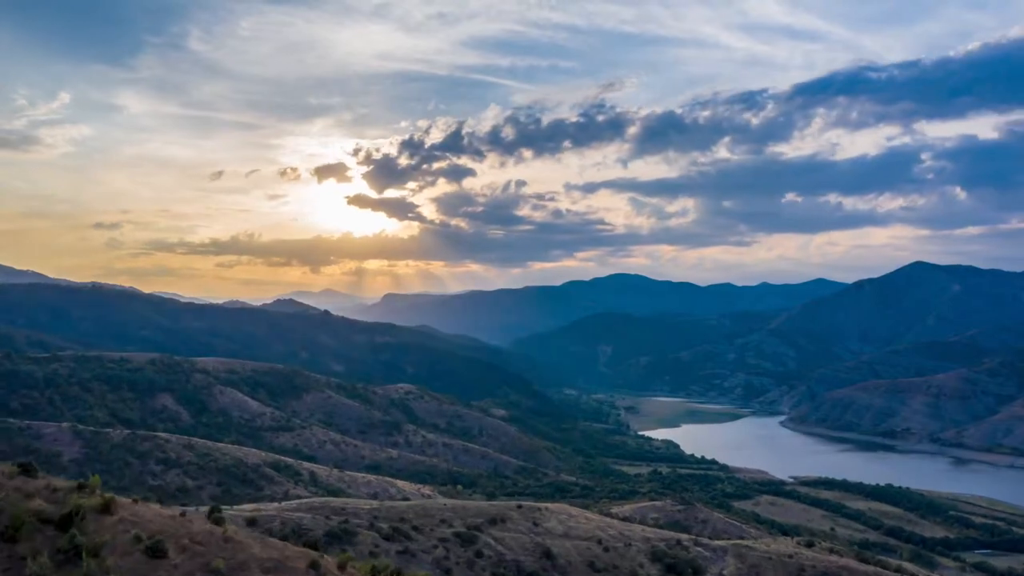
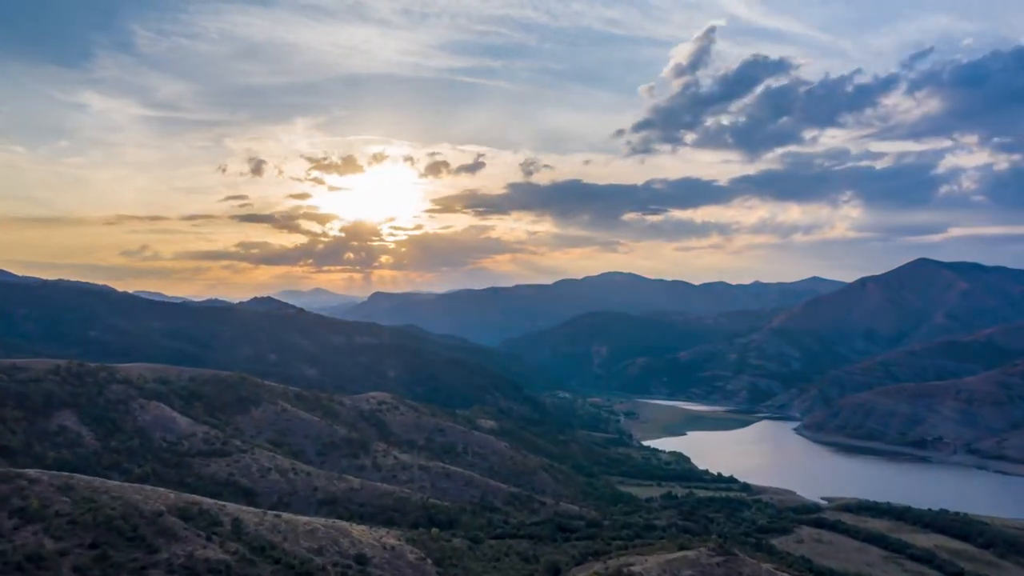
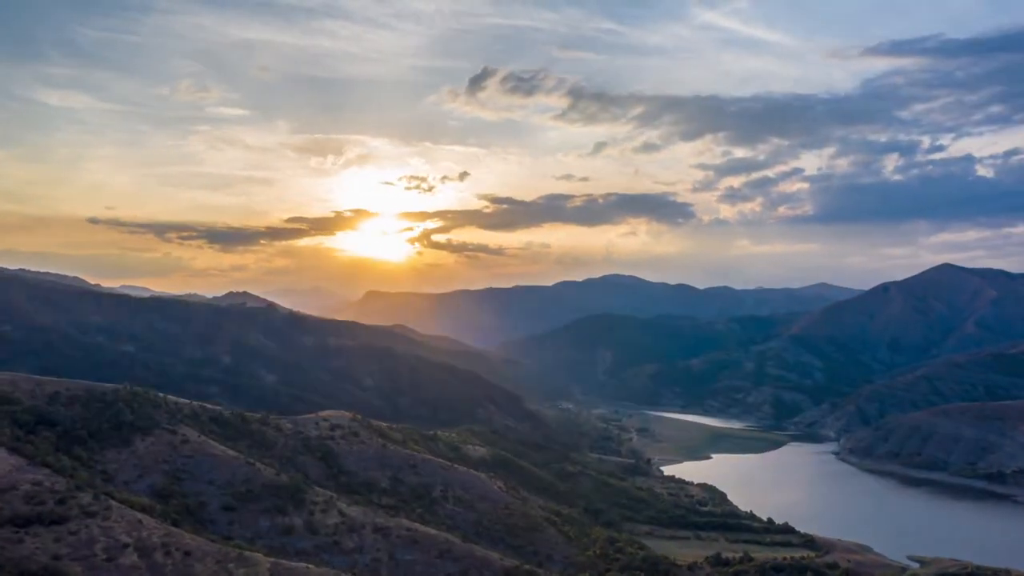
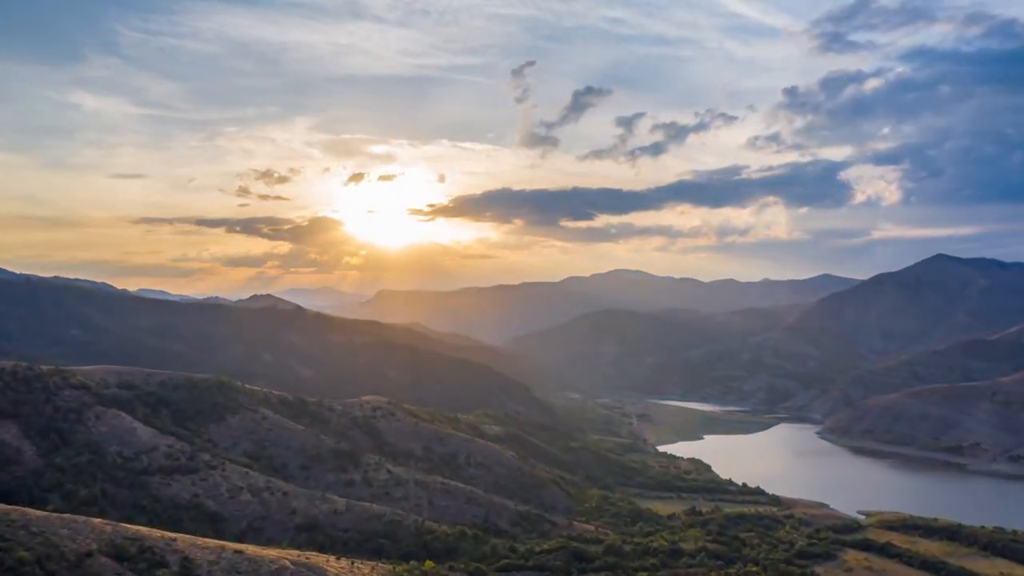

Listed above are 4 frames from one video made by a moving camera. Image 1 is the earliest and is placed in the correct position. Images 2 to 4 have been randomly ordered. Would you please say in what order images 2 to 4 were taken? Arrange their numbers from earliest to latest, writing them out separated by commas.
2, 4, 3
